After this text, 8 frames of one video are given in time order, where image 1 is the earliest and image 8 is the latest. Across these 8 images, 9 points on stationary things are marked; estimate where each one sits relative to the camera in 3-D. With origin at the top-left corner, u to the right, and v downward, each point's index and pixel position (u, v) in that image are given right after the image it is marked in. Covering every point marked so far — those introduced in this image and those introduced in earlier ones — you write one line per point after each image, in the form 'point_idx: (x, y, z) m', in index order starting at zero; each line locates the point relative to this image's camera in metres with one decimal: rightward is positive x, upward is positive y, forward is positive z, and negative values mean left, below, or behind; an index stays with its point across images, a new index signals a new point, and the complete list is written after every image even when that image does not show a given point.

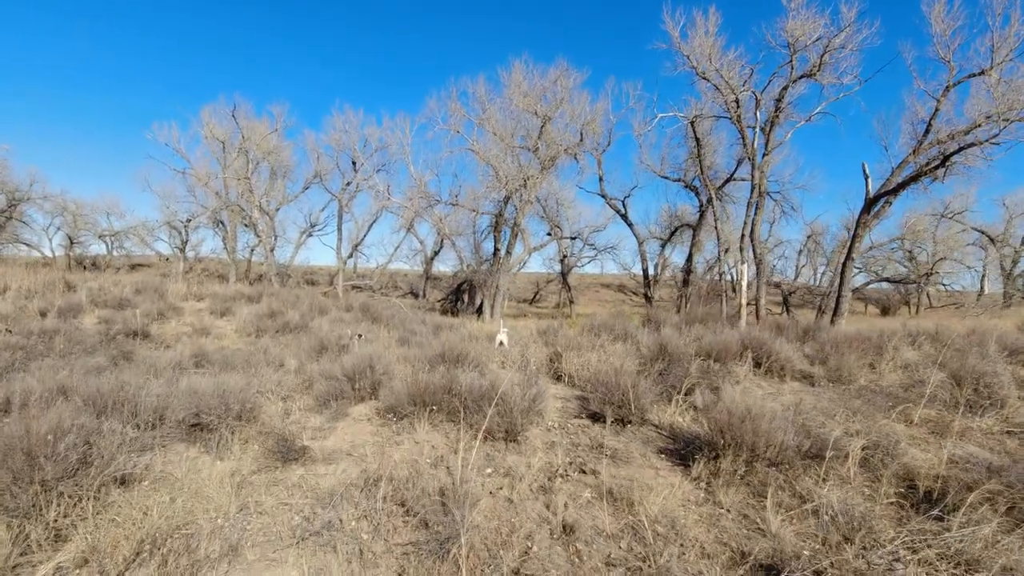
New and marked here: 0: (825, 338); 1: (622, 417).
0: (+4.3, -0.7, +7.9) m
1: (+1.0, -1.1, +5.0) m
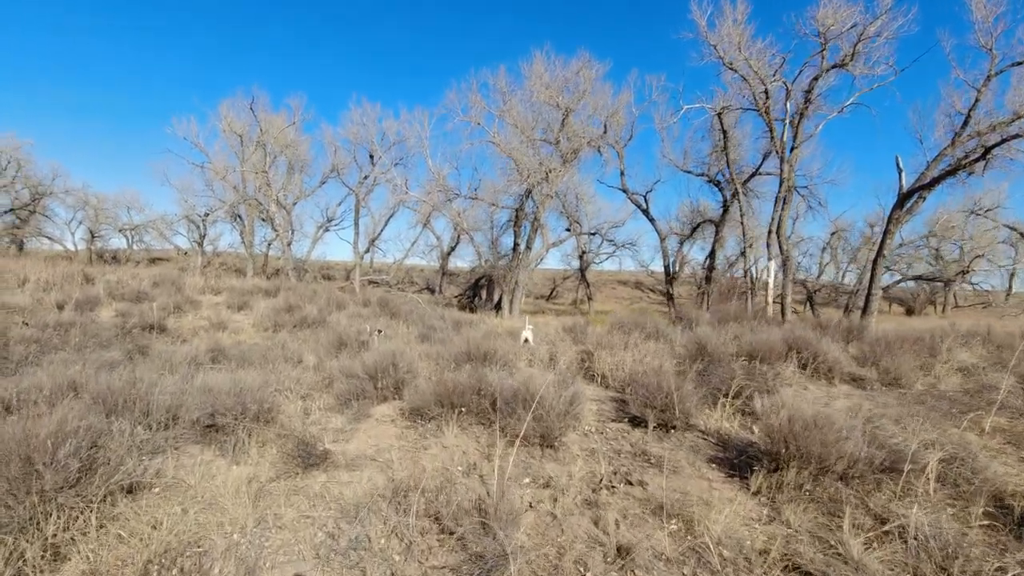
0: (+4.6, -0.6, +7.5) m
1: (+1.2, -1.1, +4.7) m
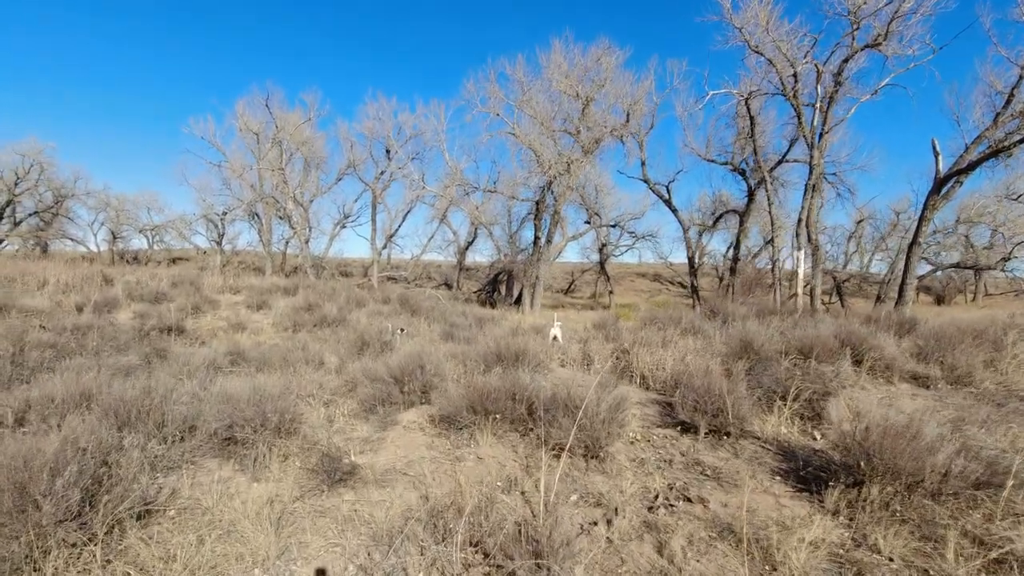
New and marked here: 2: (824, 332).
0: (+5.0, -0.5, +7.0) m
1: (+1.5, -1.0, +4.3) m
2: (+3.4, -0.5, +6.3) m
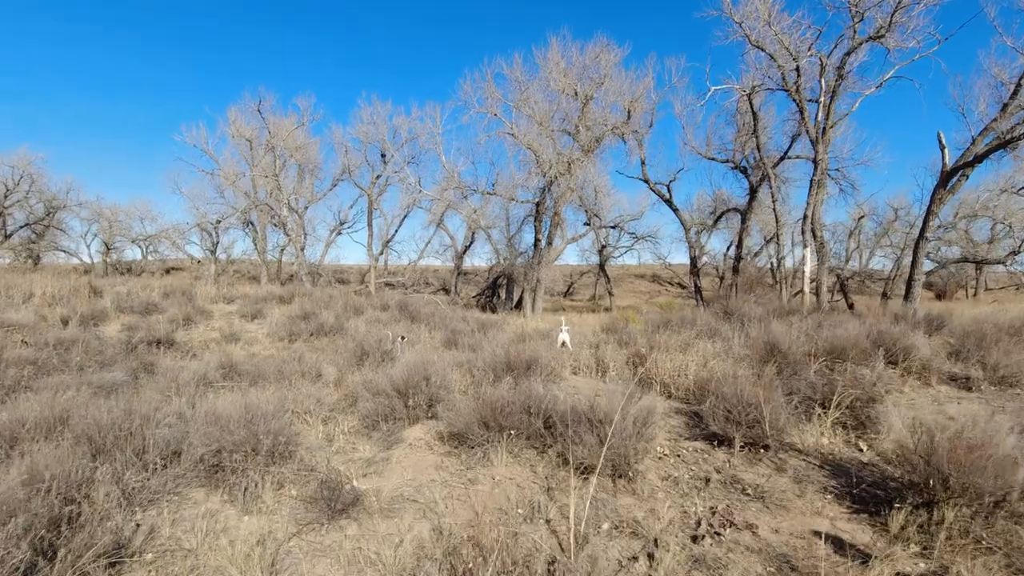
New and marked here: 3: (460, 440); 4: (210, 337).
0: (+5.0, -0.4, +6.6) m
1: (+1.6, -1.0, +3.9) m
2: (+3.5, -0.4, +5.9) m
3: (-0.4, -1.1, +4.2) m
4: (-4.9, -0.8, +9.4) m
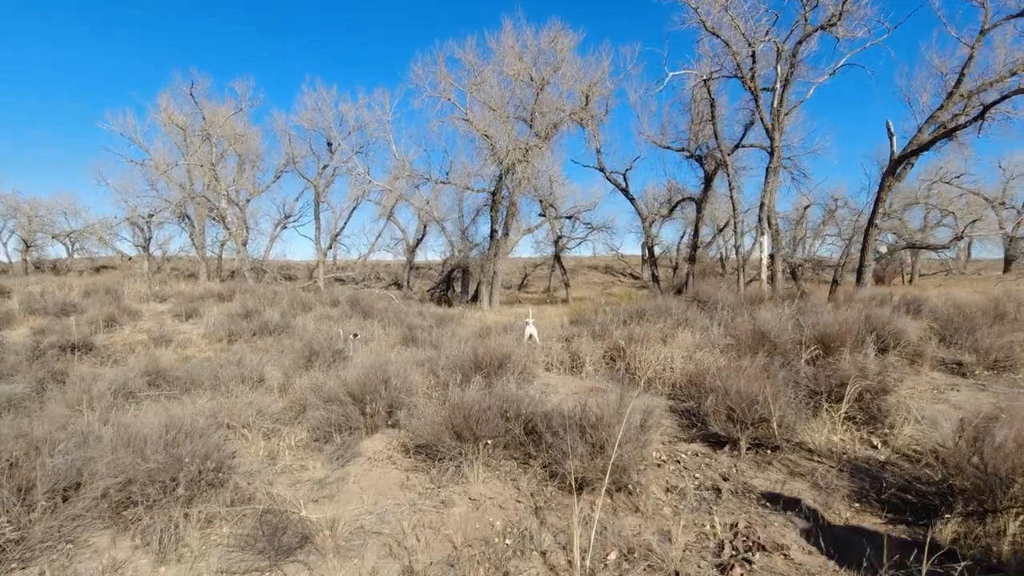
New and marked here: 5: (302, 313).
0: (+4.7, -0.3, +6.5) m
1: (+1.5, -0.9, +3.5) m
2: (+3.2, -0.3, +5.7) m
3: (-0.5, -1.0, +3.6) m
4: (-5.4, -0.7, +8.4) m
5: (-4.2, -0.5, +11.7) m
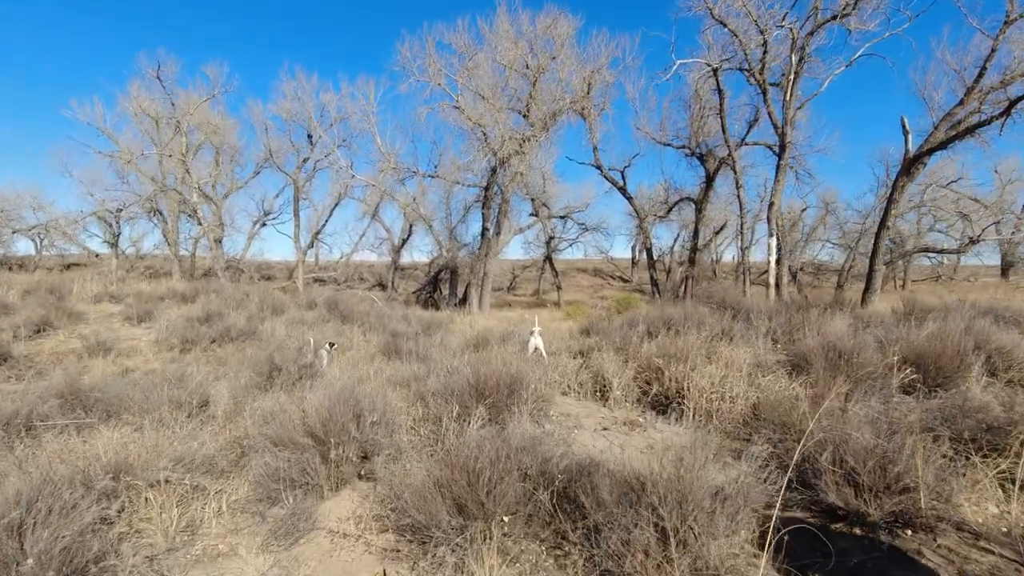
0: (+4.7, -0.3, +5.5) m
1: (+1.6, -1.0, +2.4) m
2: (+3.2, -0.3, +4.6) m
3: (-0.4, -1.0, +2.5) m
4: (-5.5, -0.7, +7.2) m
5: (-4.3, -0.5, +10.5) m
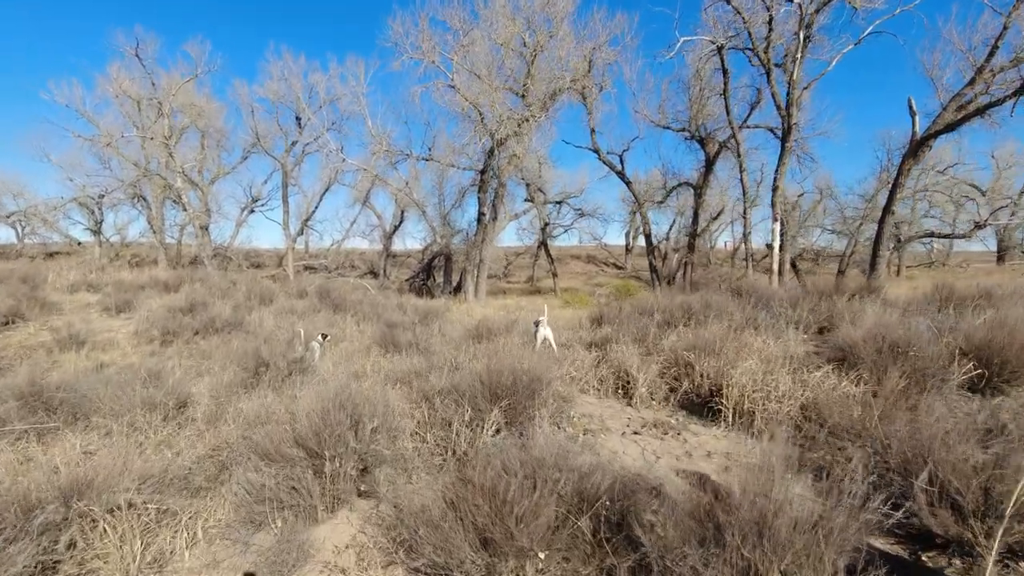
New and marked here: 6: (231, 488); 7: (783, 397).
0: (+4.8, -0.2, +5.1) m
1: (+1.7, -0.9, +2.0) m
2: (+3.3, -0.2, +4.2) m
3: (-0.3, -1.0, +2.1) m
4: (-5.4, -0.6, +6.6) m
5: (-4.3, -0.3, +9.9) m
6: (-1.3, -0.9, +2.7) m
7: (+1.5, -0.6, +3.3) m
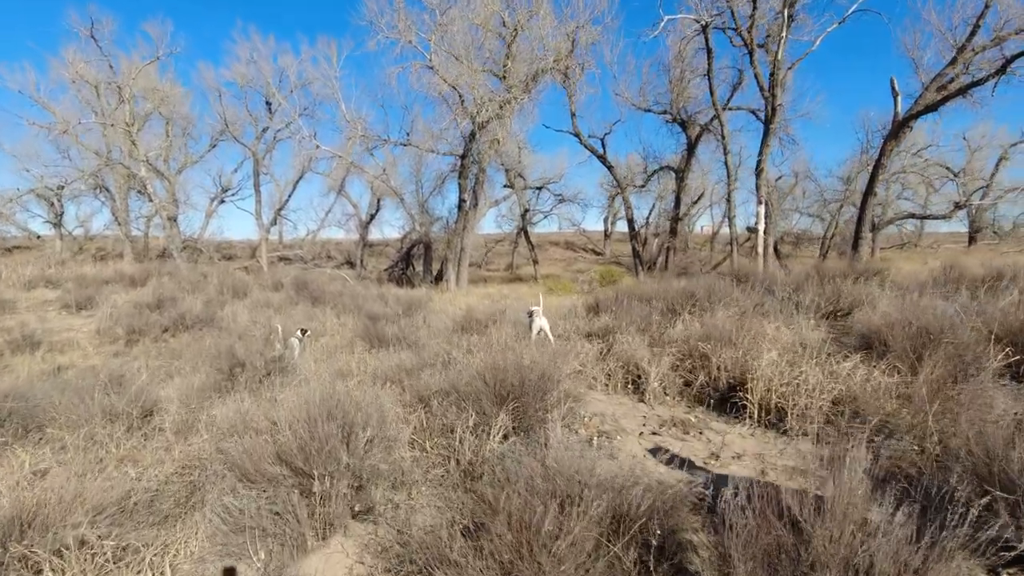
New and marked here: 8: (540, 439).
0: (+4.8, 0.0, +4.9) m
1: (+1.8, -0.8, +1.8) m
2: (+3.3, -0.1, +4.0) m
3: (-0.2, -1.0, +1.7) m
4: (-5.5, -0.6, +6.1) m
5: (-4.5, -0.2, +9.4) m
6: (-1.2, -0.9, +2.3) m
7: (+1.6, -0.5, +3.0) m
8: (+0.1, -0.6, +2.6) m
